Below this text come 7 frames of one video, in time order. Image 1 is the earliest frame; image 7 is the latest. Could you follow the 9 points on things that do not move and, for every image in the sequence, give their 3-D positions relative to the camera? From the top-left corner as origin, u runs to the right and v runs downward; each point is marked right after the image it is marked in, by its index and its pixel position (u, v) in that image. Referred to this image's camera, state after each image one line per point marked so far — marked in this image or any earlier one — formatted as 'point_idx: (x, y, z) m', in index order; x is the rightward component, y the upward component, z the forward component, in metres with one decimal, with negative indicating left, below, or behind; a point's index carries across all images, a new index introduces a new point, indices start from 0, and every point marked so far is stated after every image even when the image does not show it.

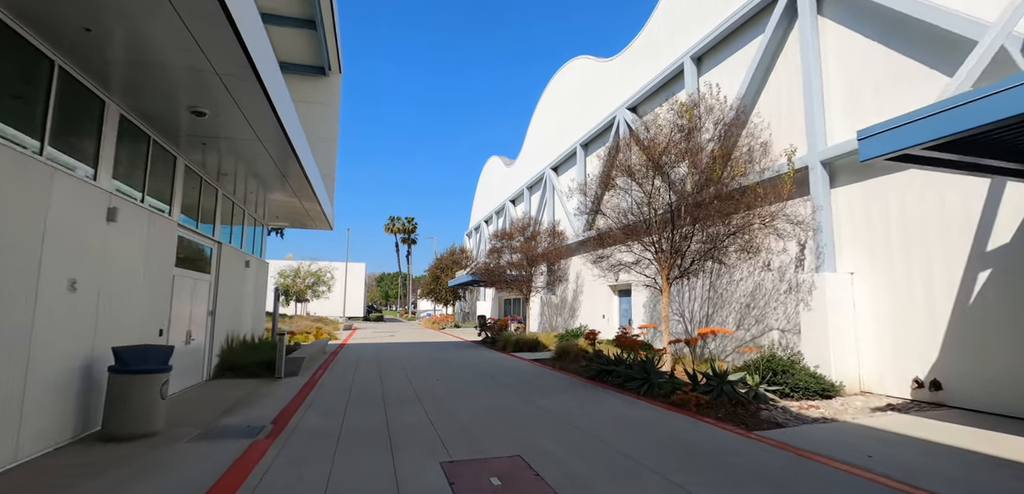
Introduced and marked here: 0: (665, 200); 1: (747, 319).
0: (+3.8, +1.2, +11.3) m
1: (+5.8, -1.8, +11.5) m
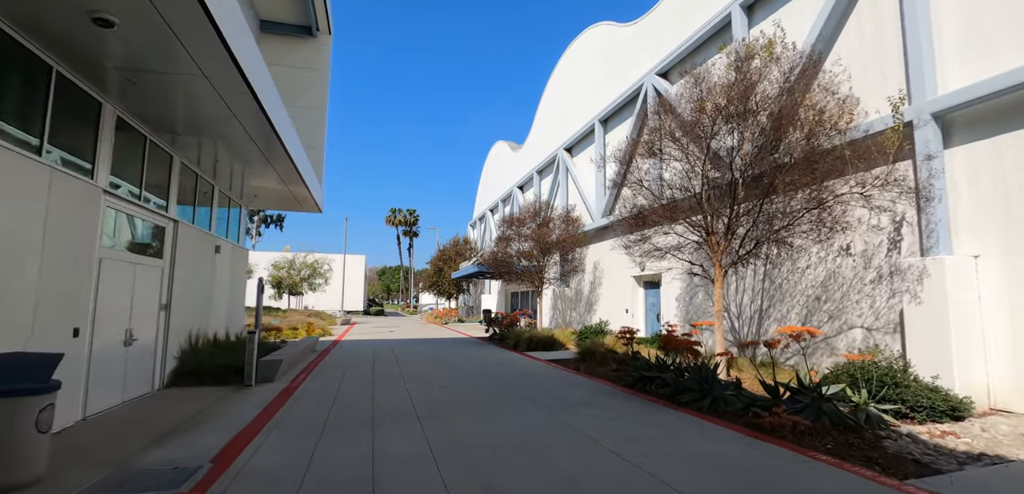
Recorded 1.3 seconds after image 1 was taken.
0: (+4.2, +1.6, +9.2) m
1: (+6.2, -1.4, +9.5) m
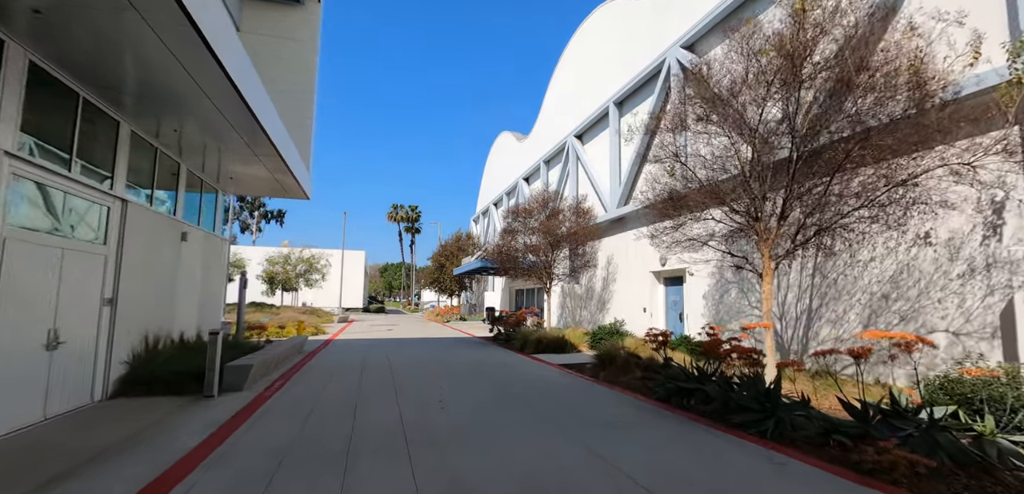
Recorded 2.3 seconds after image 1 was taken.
0: (+4.4, +1.8, +7.8) m
1: (+6.4, -1.2, +8.0) m
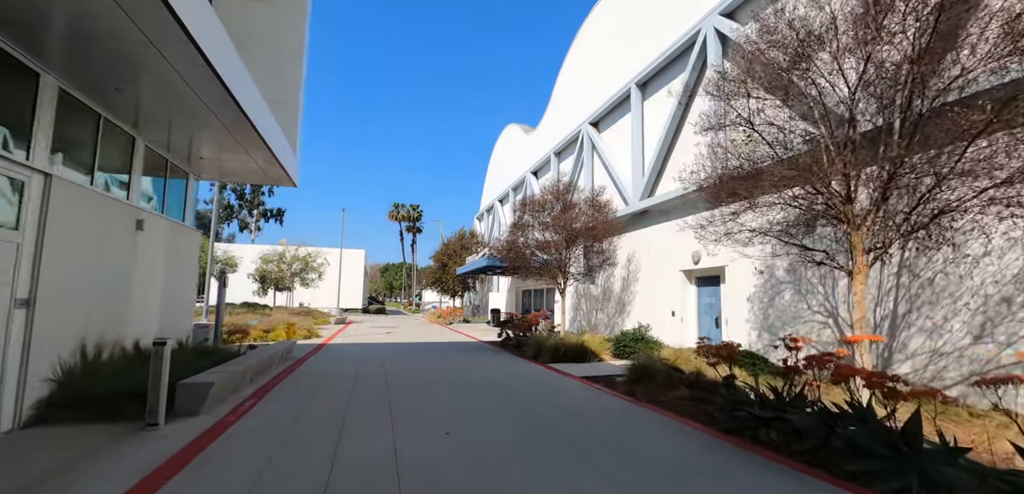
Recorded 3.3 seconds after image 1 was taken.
0: (+4.7, +1.9, +6.1) m
1: (+6.8, -1.1, +6.4) m
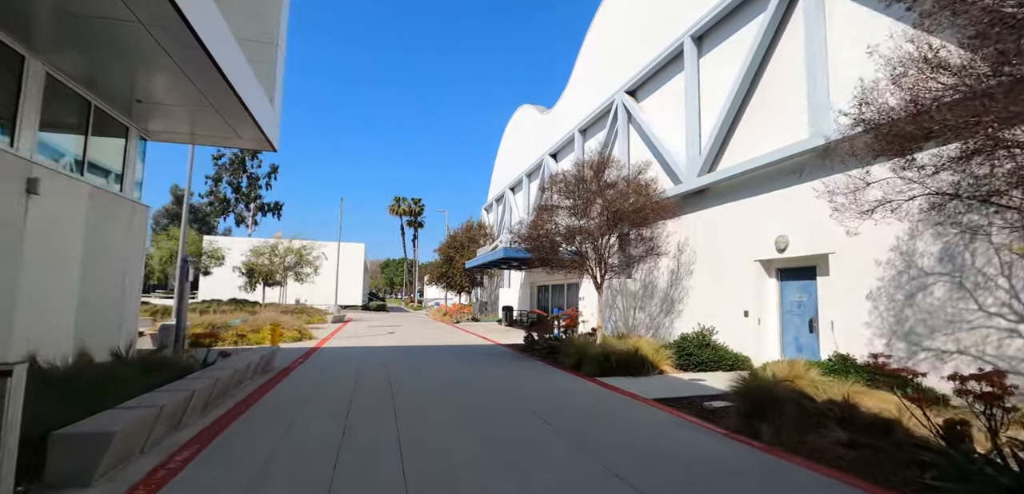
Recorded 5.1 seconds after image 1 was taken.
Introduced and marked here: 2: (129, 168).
0: (+5.5, +2.2, +3.5) m
1: (+7.5, -0.8, +3.8) m
2: (-7.1, +1.5, +8.6) m
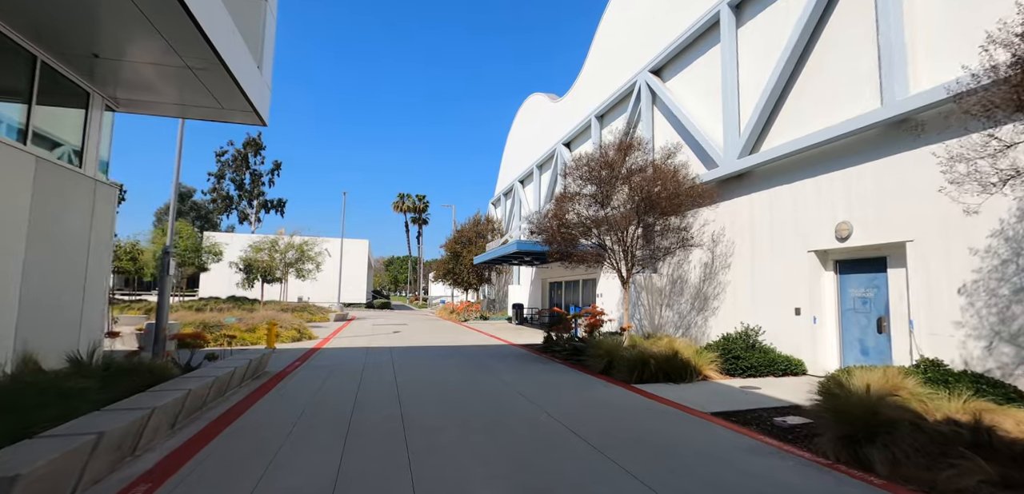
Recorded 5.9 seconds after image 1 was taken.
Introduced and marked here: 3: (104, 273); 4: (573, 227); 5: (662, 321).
0: (+5.9, +2.4, +2.3) m
1: (+7.9, -0.6, +2.5) m
2: (-6.7, +1.7, +7.4) m
3: (-6.6, -0.4, +7.6) m
4: (+1.7, +0.6, +12.8) m
5: (+4.4, -2.2, +13.7) m
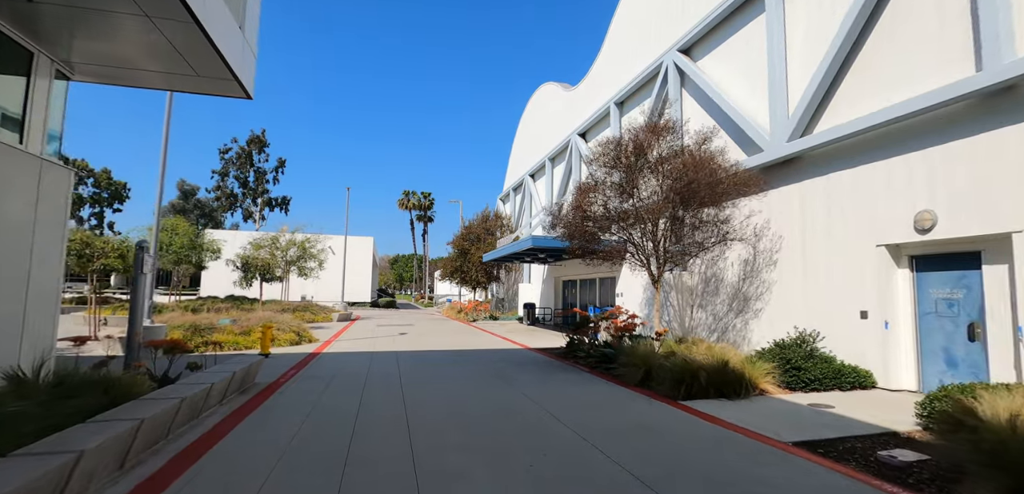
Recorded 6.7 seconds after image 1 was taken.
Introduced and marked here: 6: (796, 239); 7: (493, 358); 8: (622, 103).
0: (+6.2, +2.5, +1.0) m
1: (+8.3, -0.5, +1.3) m
2: (-6.3, +1.7, +6.3) m
3: (-6.2, -0.3, +6.5) m
4: (+2.1, +0.7, +11.6) m
5: (+4.9, -2.1, +12.5) m
6: (+5.9, +0.2, +9.7) m
7: (-0.5, -3.1, +13.0) m
8: (+4.0, +5.3, +17.2) m
